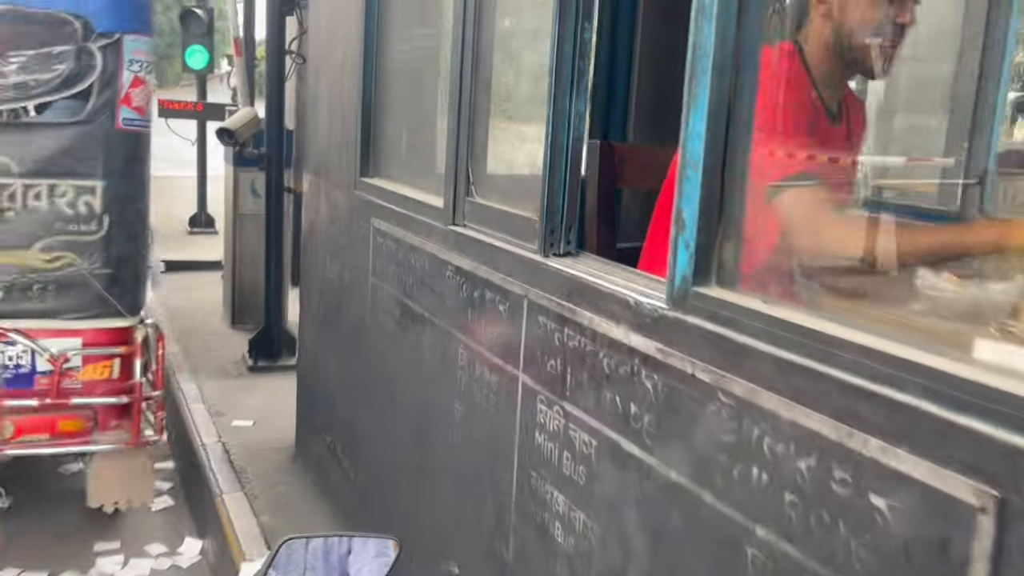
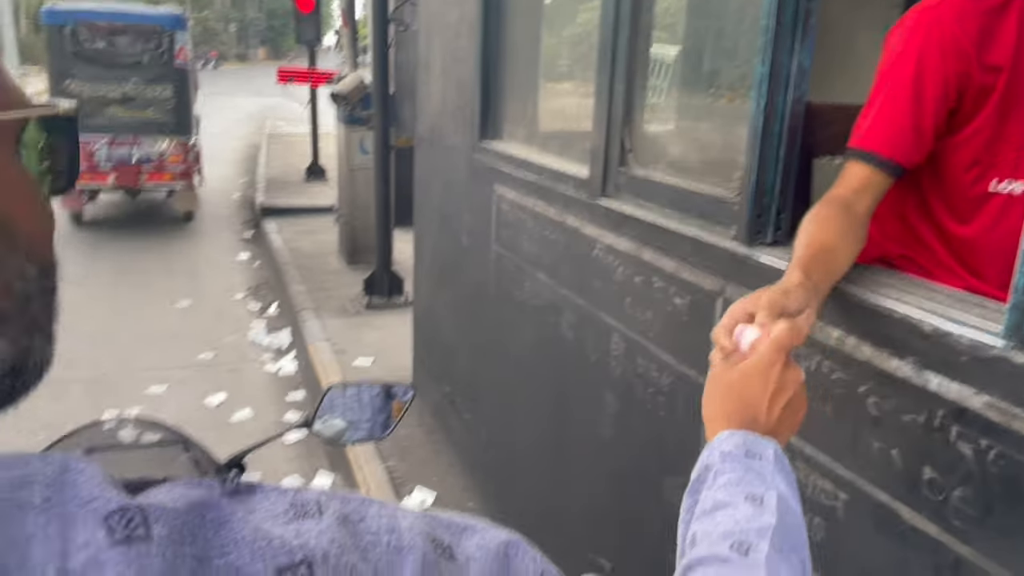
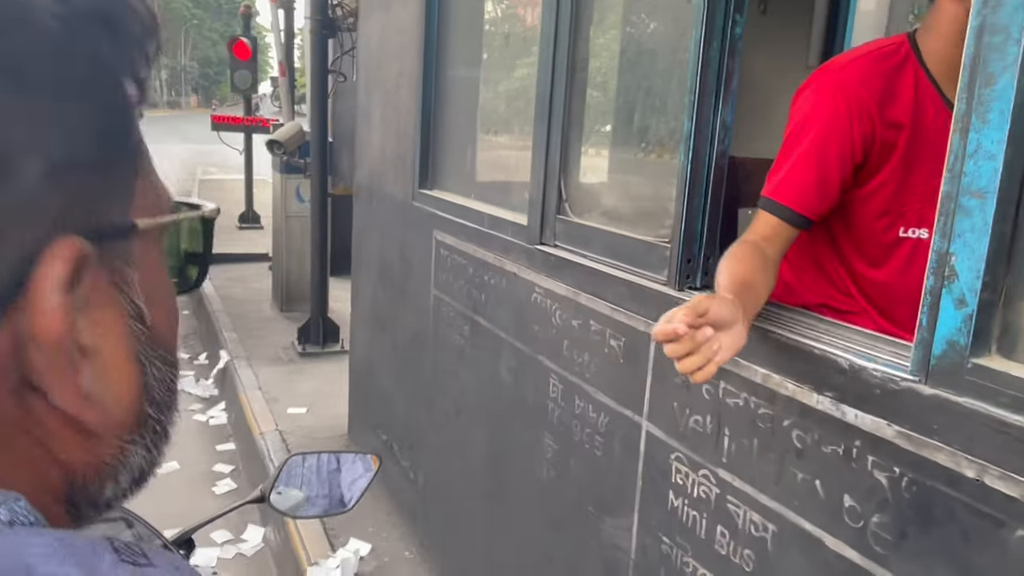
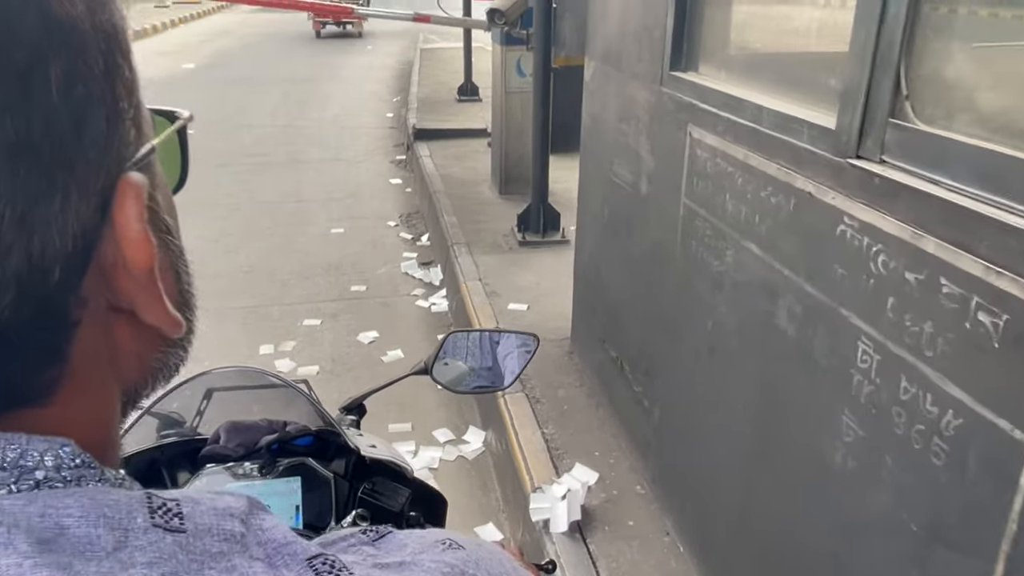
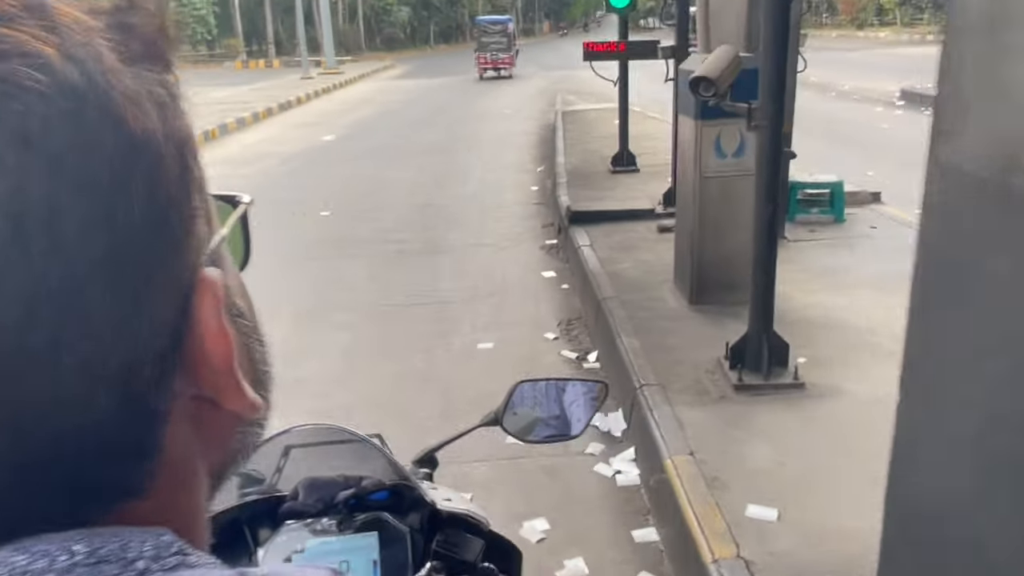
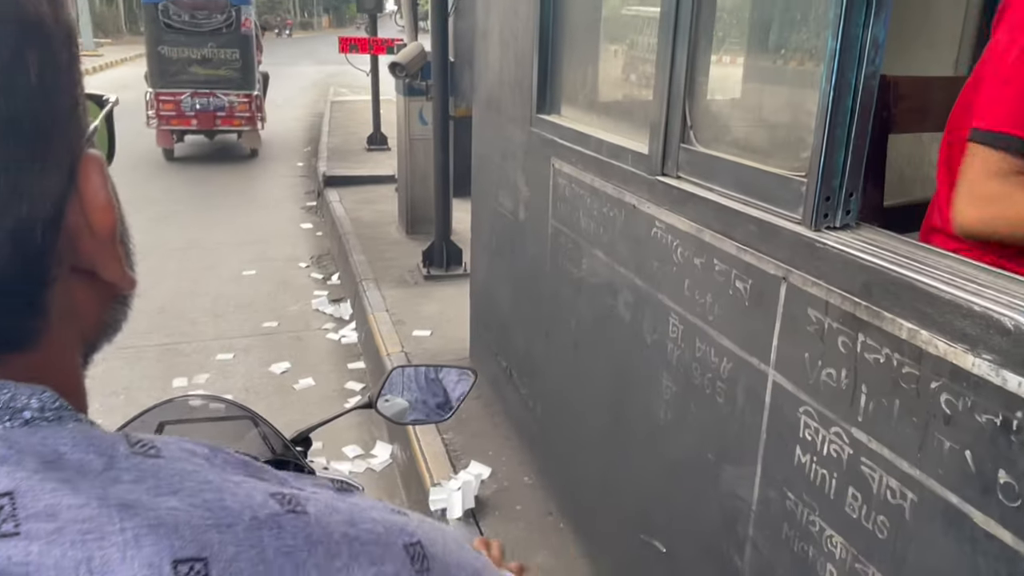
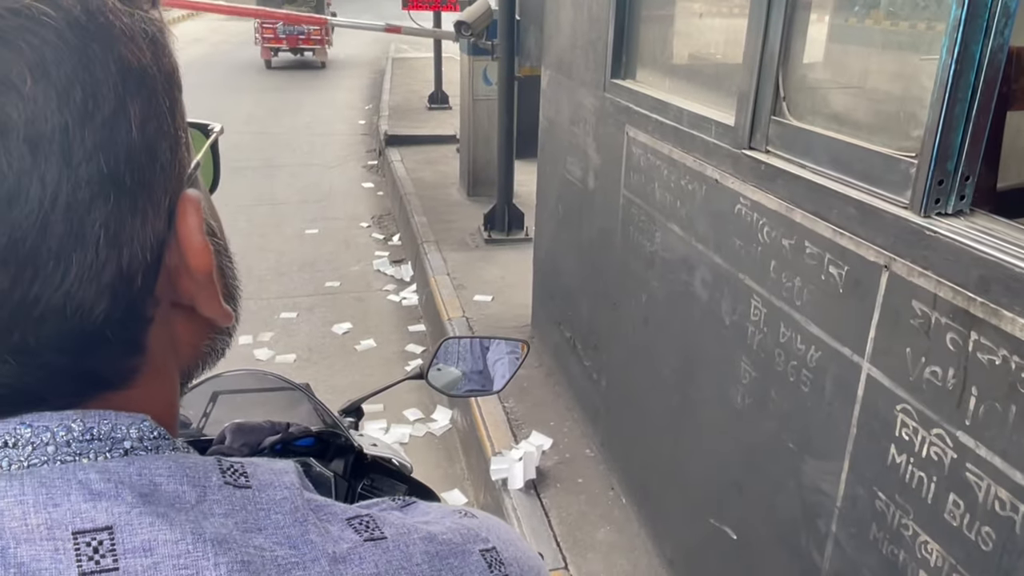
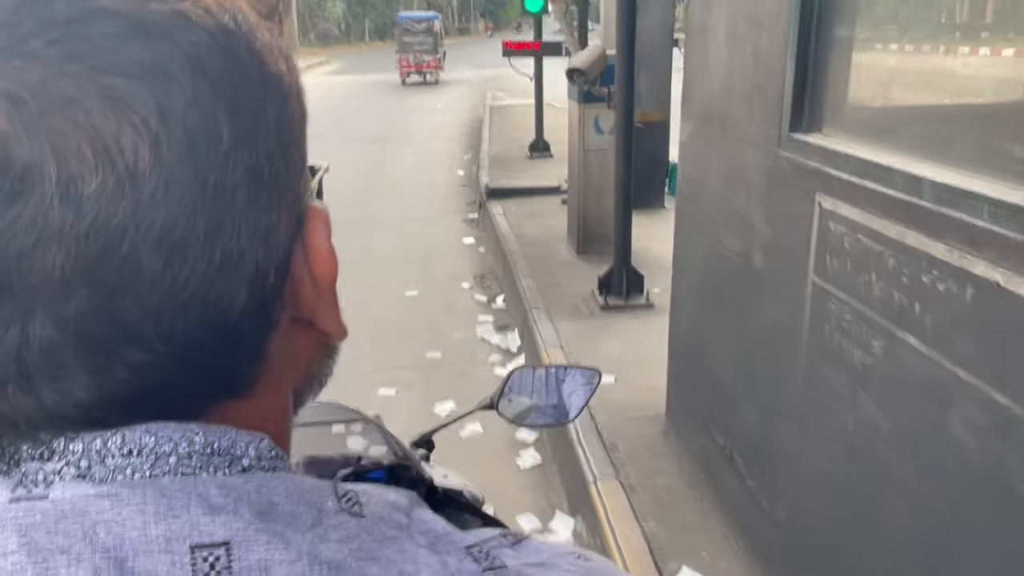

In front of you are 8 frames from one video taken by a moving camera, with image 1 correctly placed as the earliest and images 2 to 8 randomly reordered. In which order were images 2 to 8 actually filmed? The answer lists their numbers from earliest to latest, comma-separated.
3, 2, 6, 7, 4, 8, 5
